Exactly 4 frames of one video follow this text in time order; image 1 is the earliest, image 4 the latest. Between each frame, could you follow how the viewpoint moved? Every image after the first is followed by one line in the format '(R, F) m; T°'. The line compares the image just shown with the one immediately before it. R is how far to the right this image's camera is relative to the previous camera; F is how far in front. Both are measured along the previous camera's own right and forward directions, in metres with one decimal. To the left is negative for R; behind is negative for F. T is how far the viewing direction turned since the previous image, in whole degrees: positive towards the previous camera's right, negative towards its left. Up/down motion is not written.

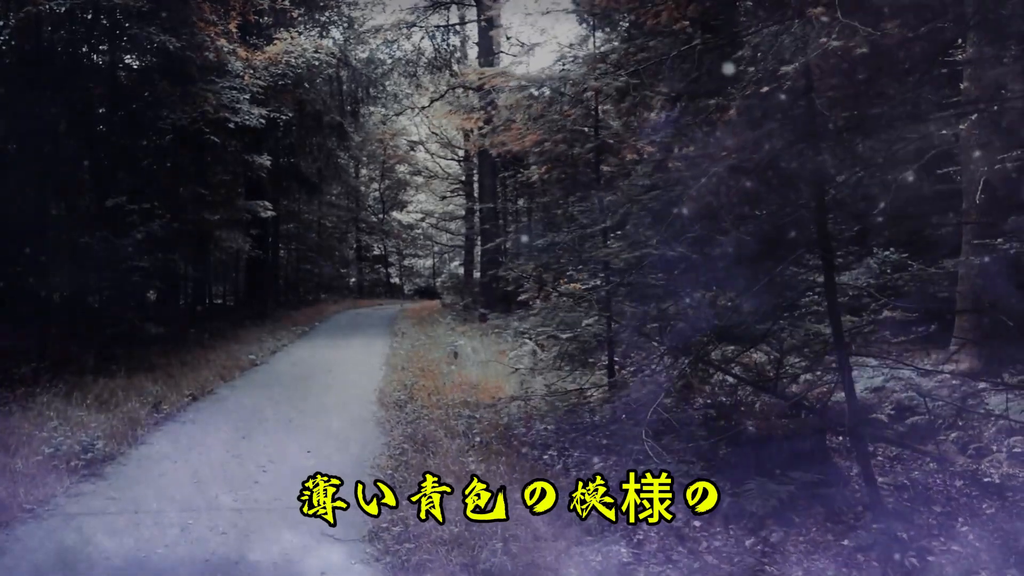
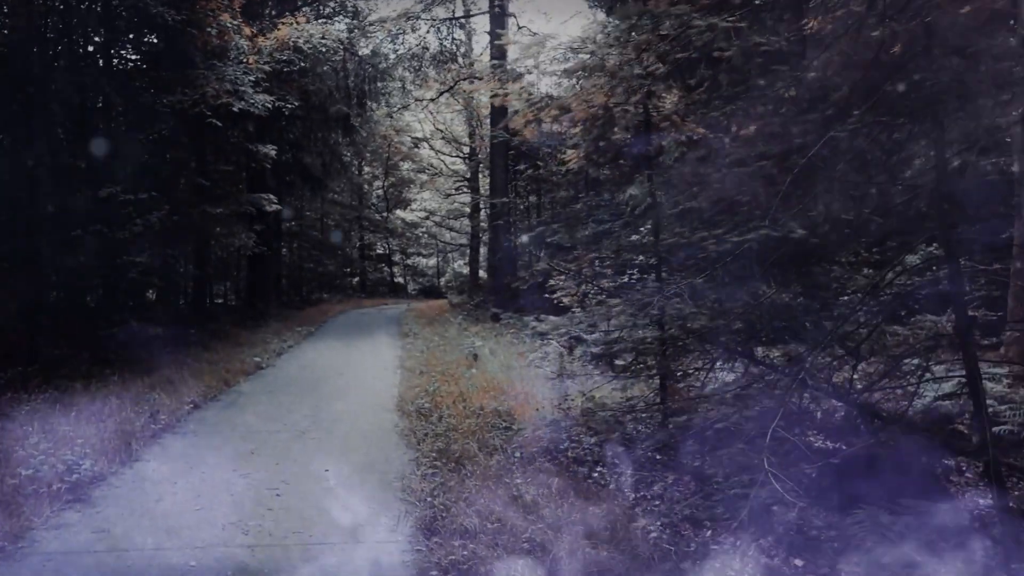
(-0.4, +0.8) m; 0°
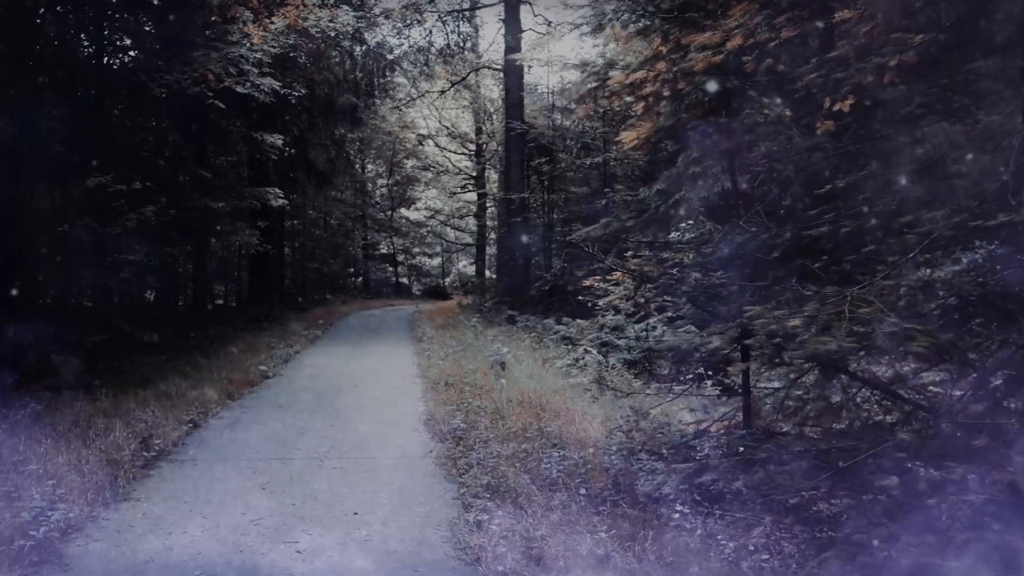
(-0.4, +1.0) m; 0°
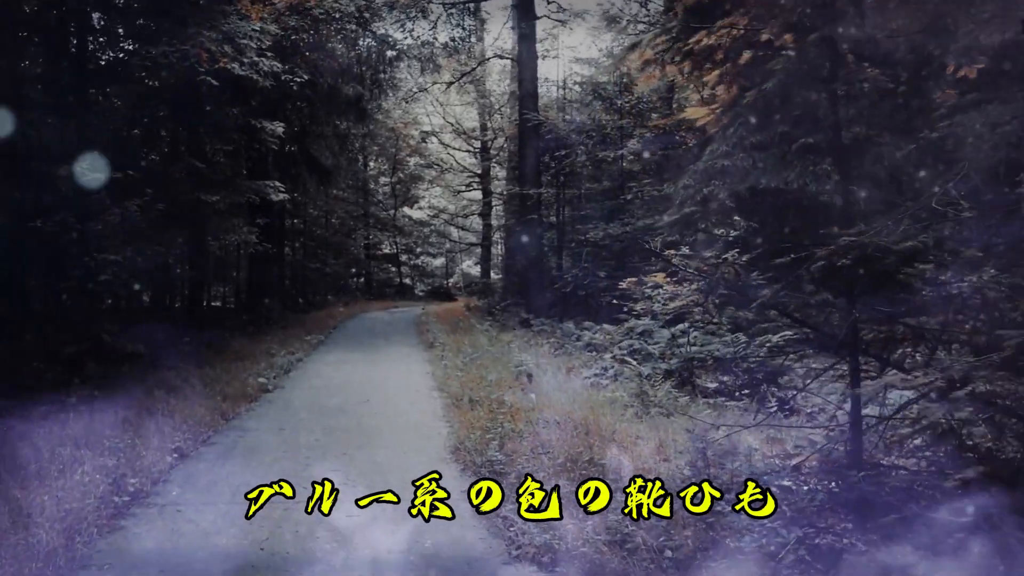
(-0.3, +1.0) m; 0°
